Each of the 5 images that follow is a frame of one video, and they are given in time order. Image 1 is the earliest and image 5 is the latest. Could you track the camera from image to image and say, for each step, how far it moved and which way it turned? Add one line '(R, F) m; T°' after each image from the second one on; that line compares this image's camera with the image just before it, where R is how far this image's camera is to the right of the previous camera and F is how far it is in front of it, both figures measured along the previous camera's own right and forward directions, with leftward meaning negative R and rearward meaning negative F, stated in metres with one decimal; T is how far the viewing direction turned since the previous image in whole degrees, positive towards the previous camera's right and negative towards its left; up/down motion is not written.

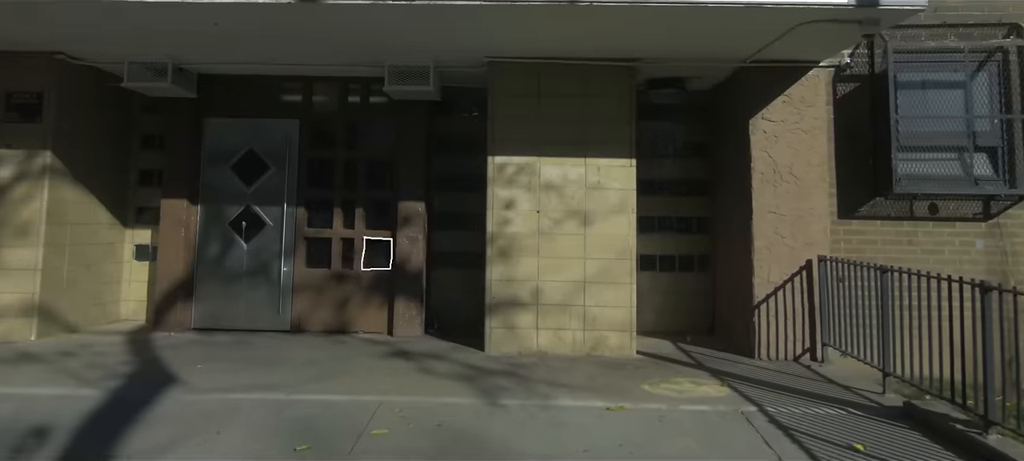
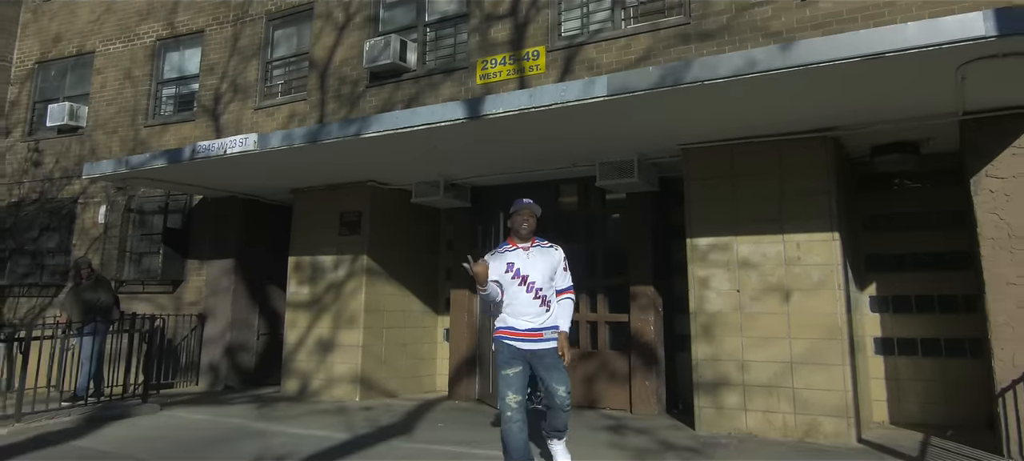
(+1.6, -0.2) m; -30°
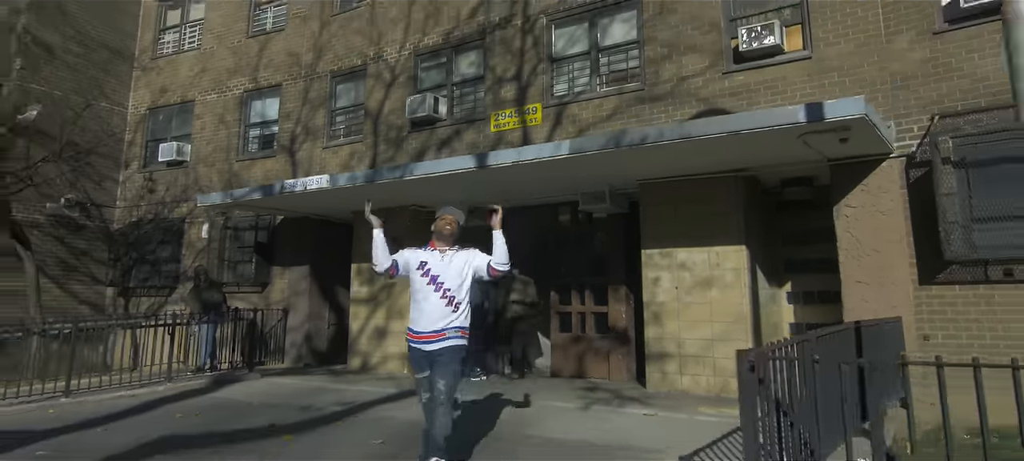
(+0.6, -2.4) m; -4°
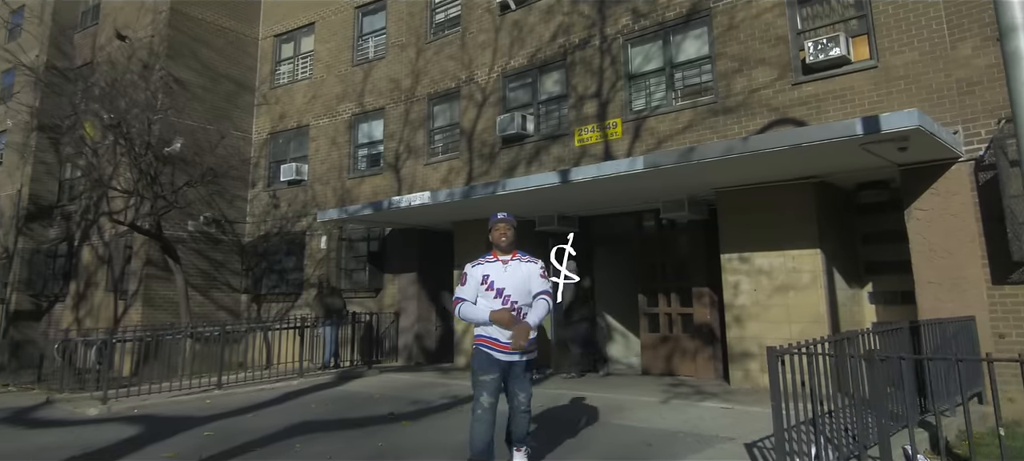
(+0.2, -0.9) m; -8°
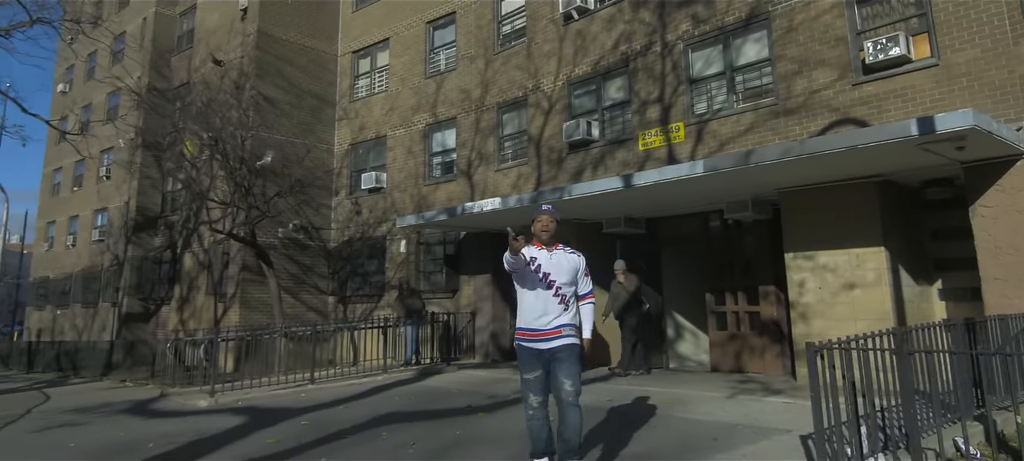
(+0.1, -0.5) m; -6°
